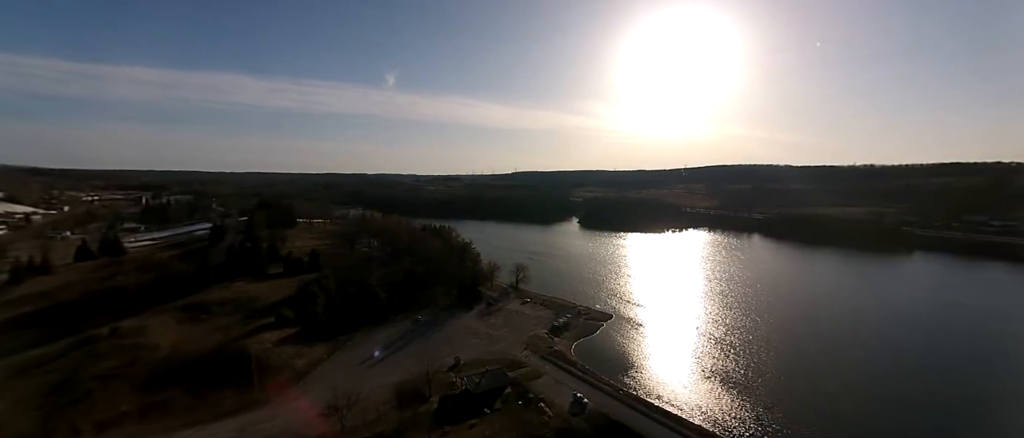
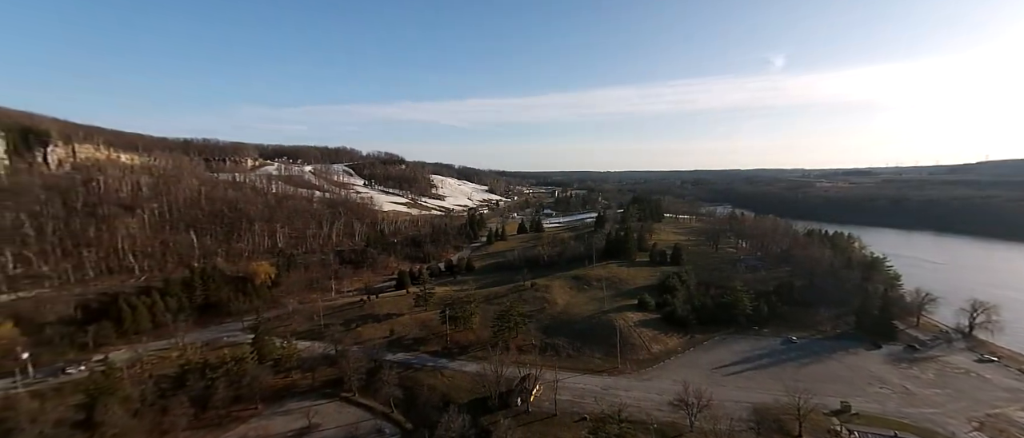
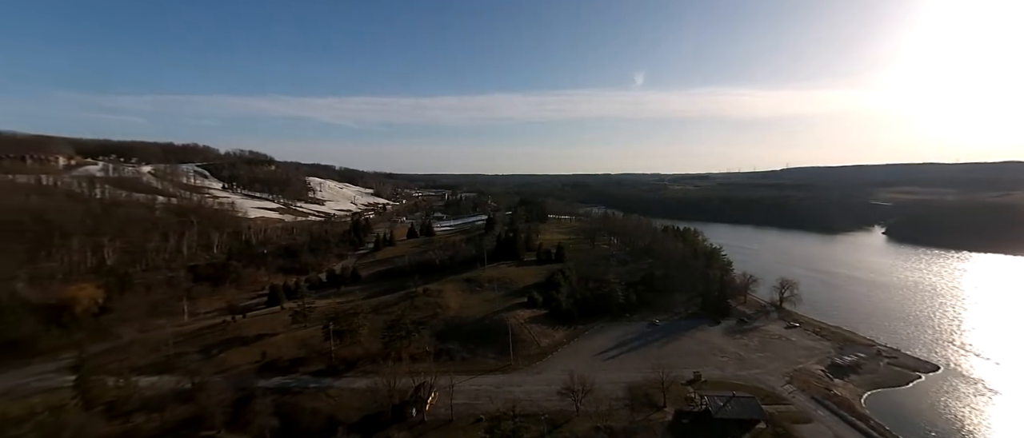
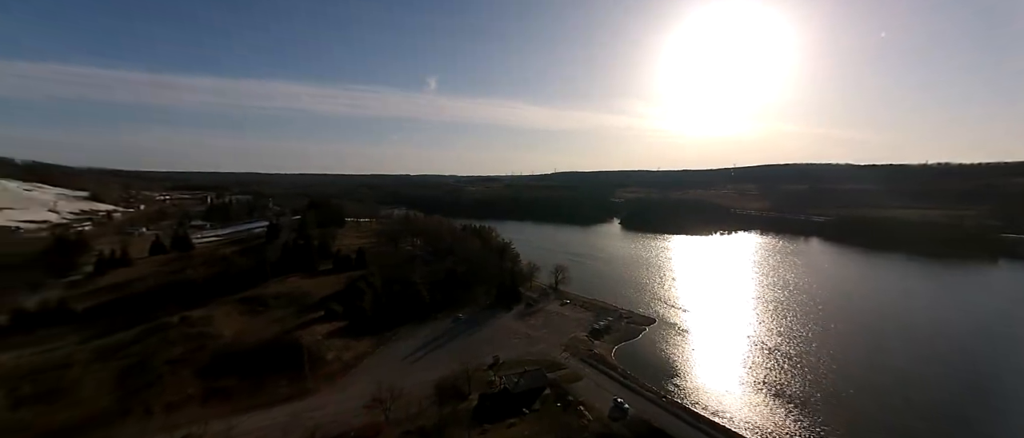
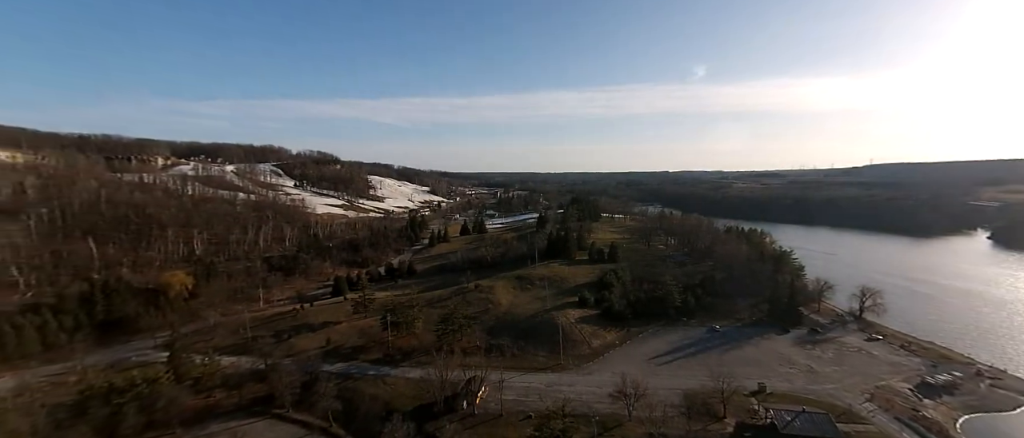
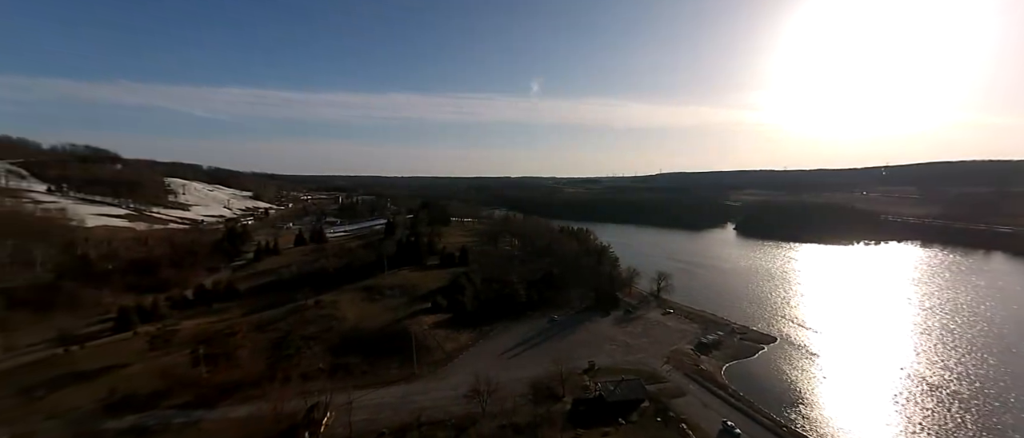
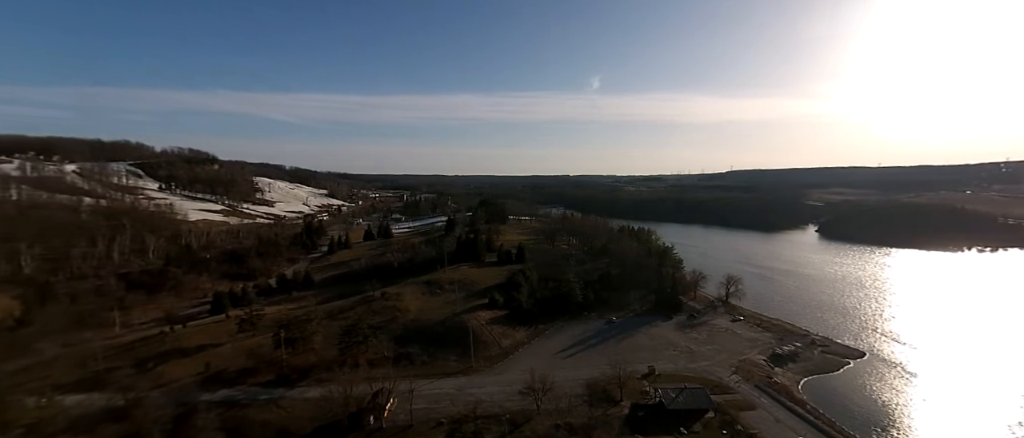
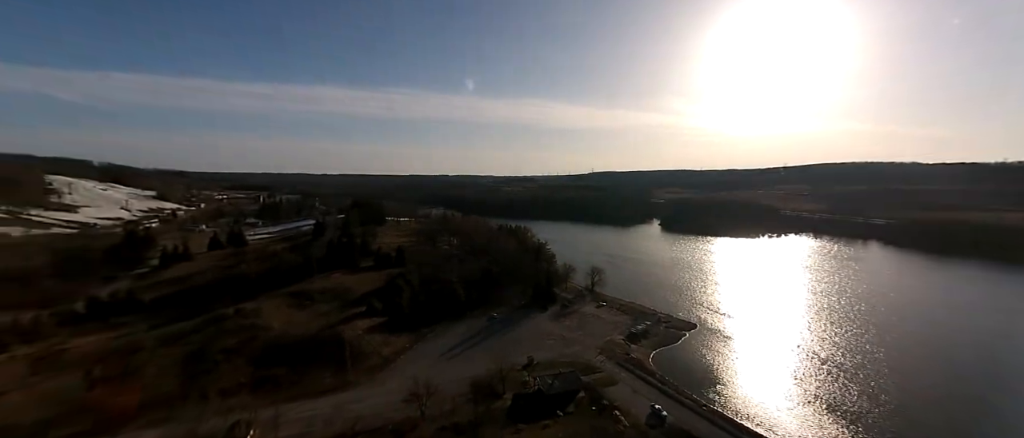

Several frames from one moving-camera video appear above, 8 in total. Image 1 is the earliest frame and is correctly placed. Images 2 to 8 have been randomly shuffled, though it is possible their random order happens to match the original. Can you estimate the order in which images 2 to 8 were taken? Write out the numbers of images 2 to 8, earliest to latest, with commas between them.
4, 8, 6, 7, 3, 5, 2
